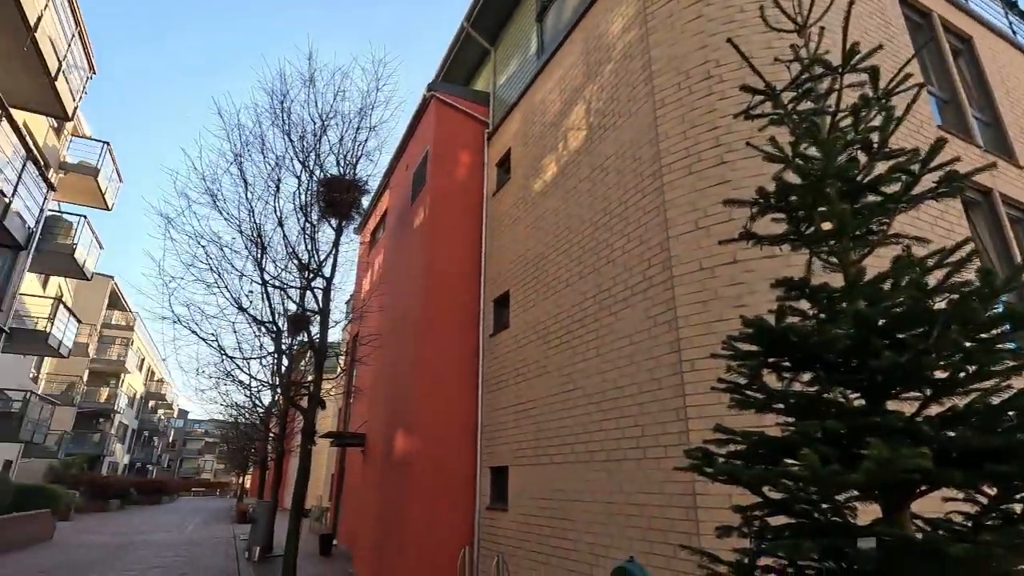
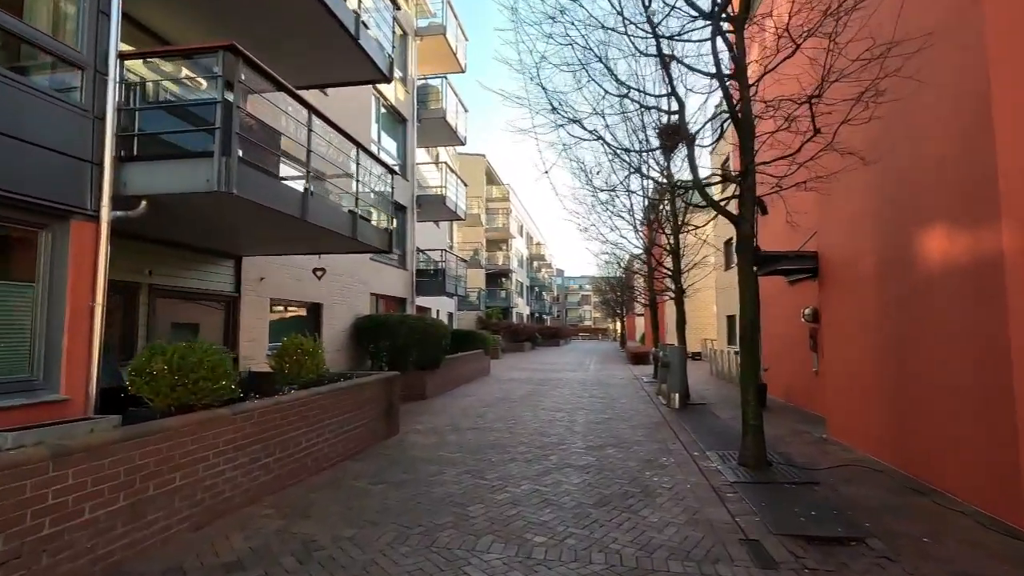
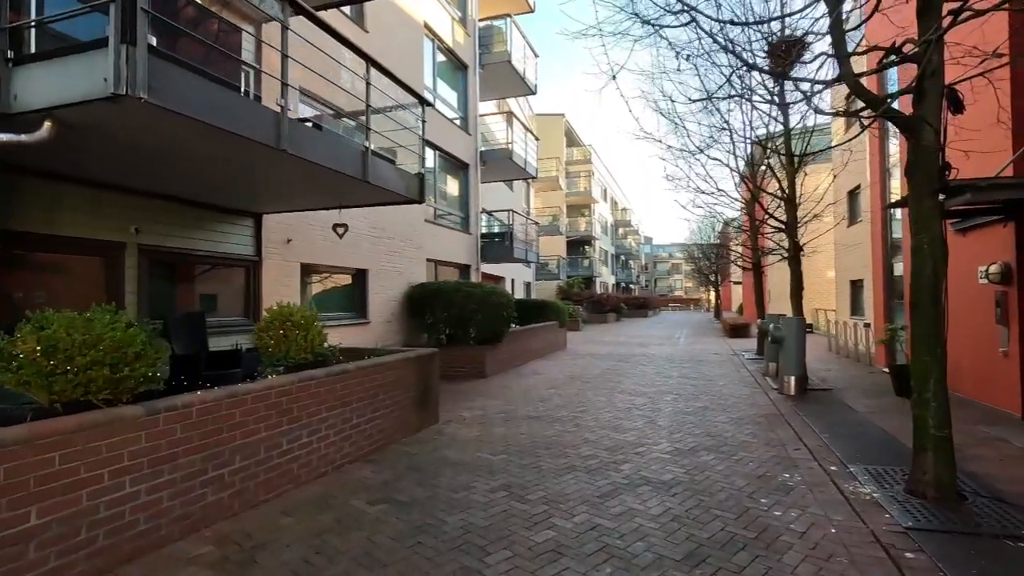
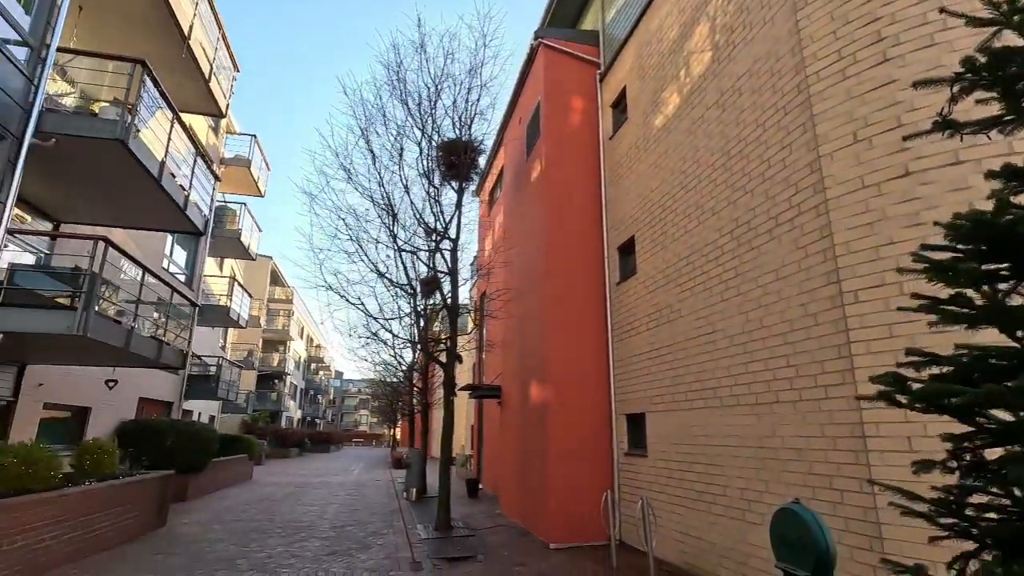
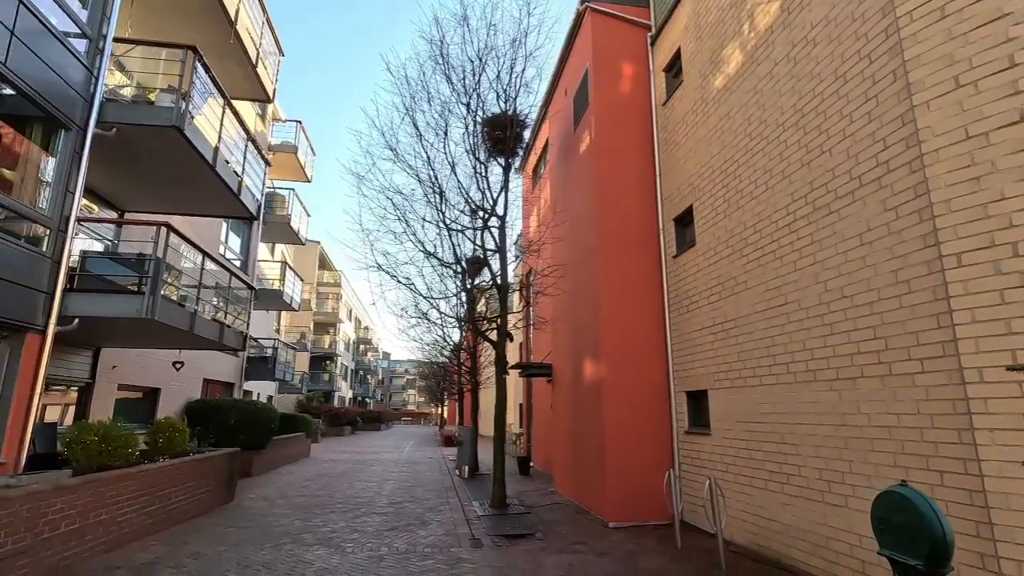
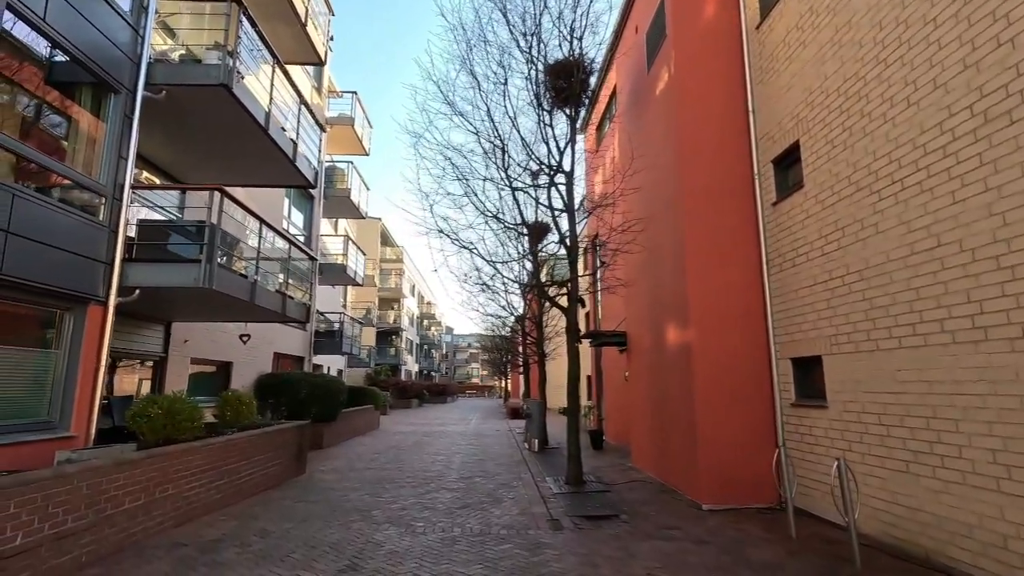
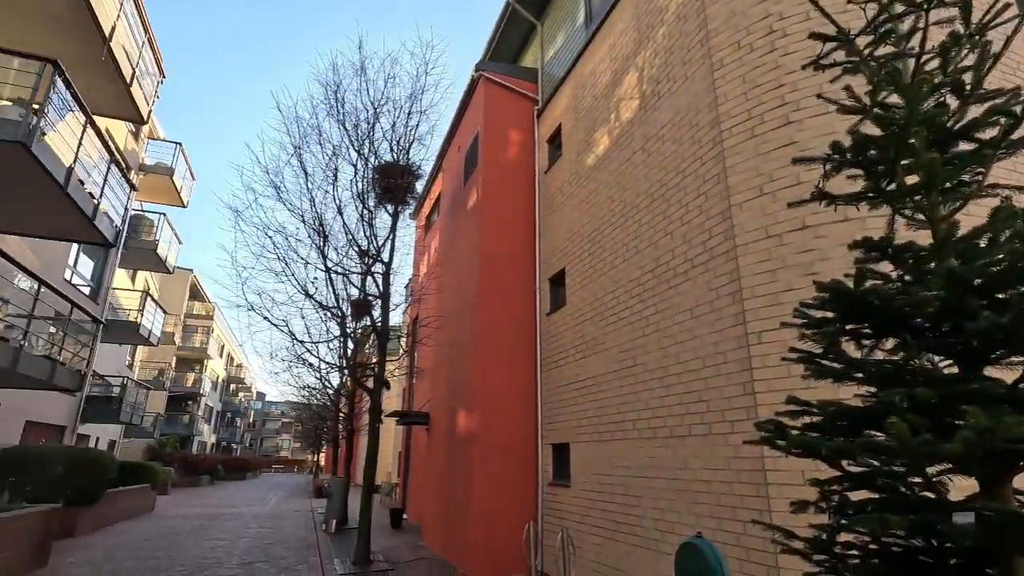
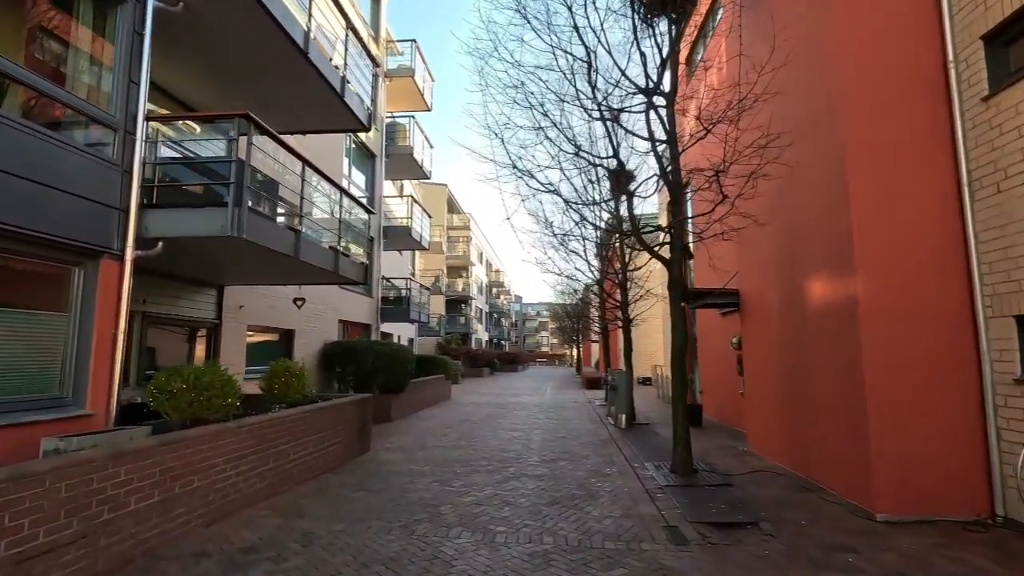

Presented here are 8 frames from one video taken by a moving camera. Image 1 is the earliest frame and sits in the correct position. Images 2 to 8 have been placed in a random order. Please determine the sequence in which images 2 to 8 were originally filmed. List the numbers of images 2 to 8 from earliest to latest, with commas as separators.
7, 4, 5, 6, 8, 2, 3
